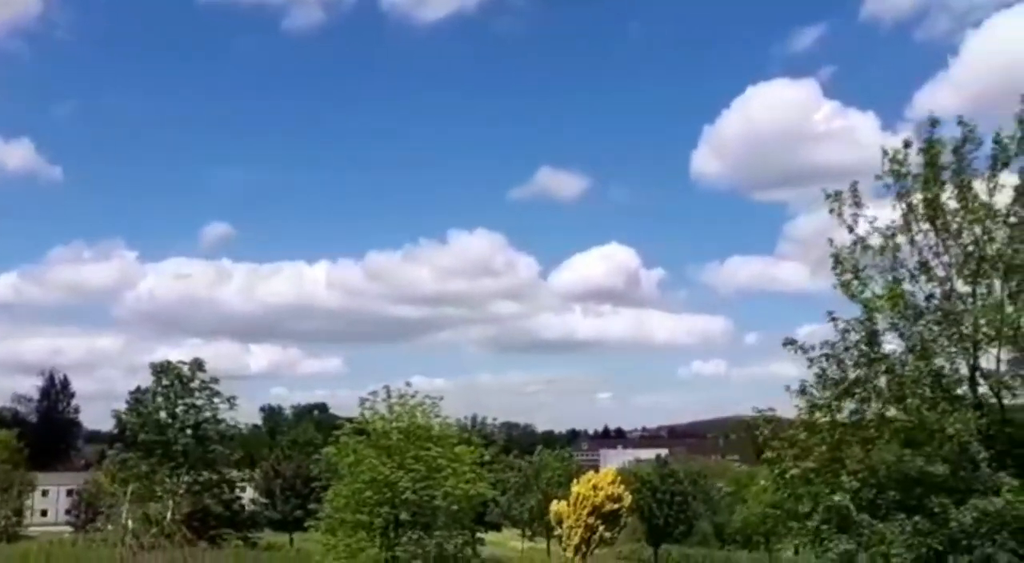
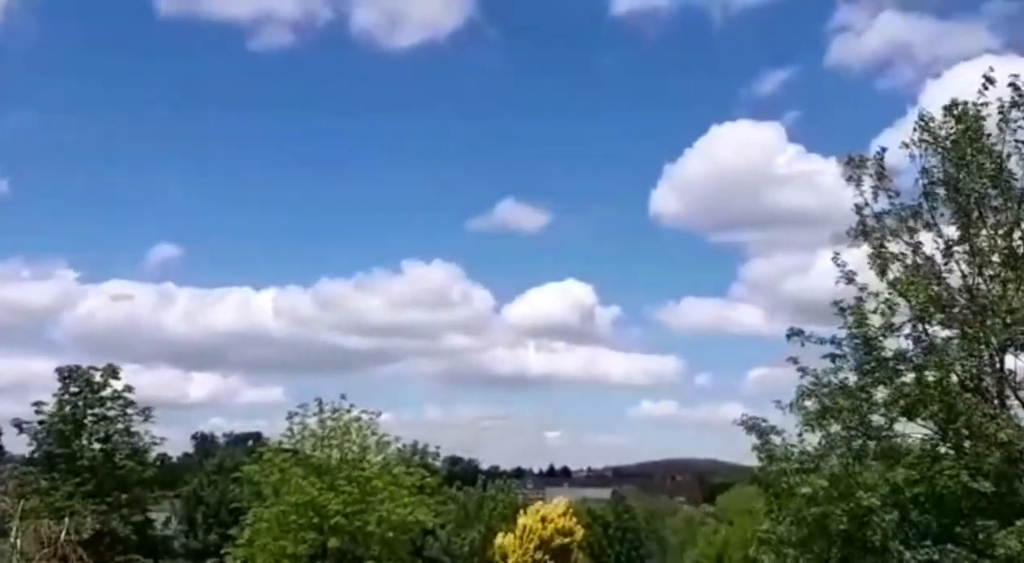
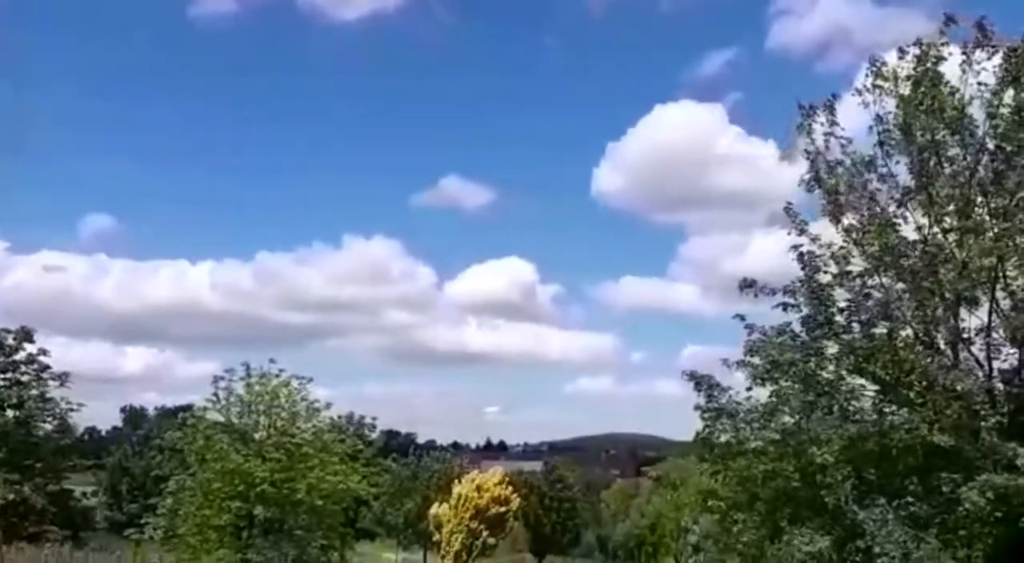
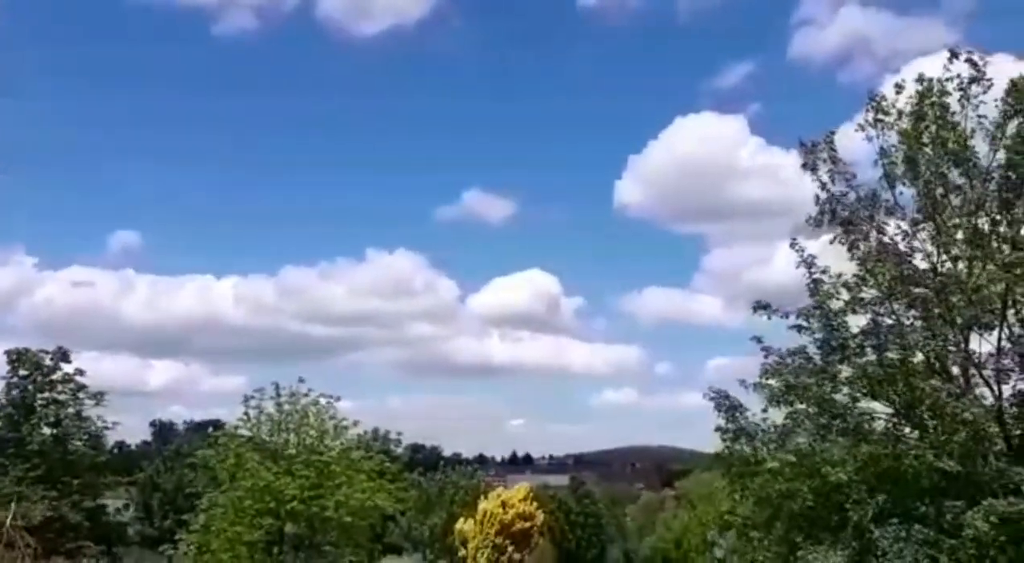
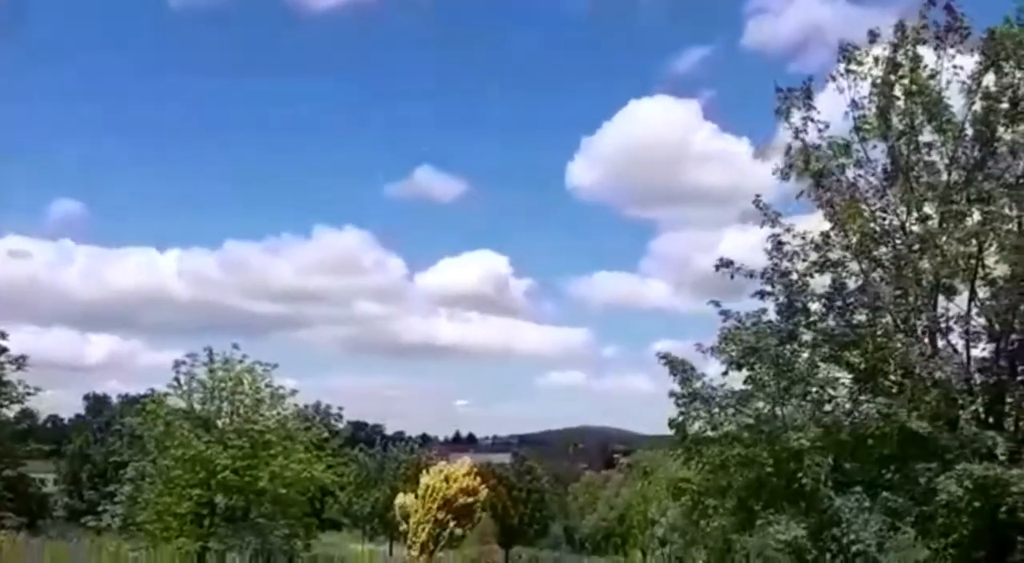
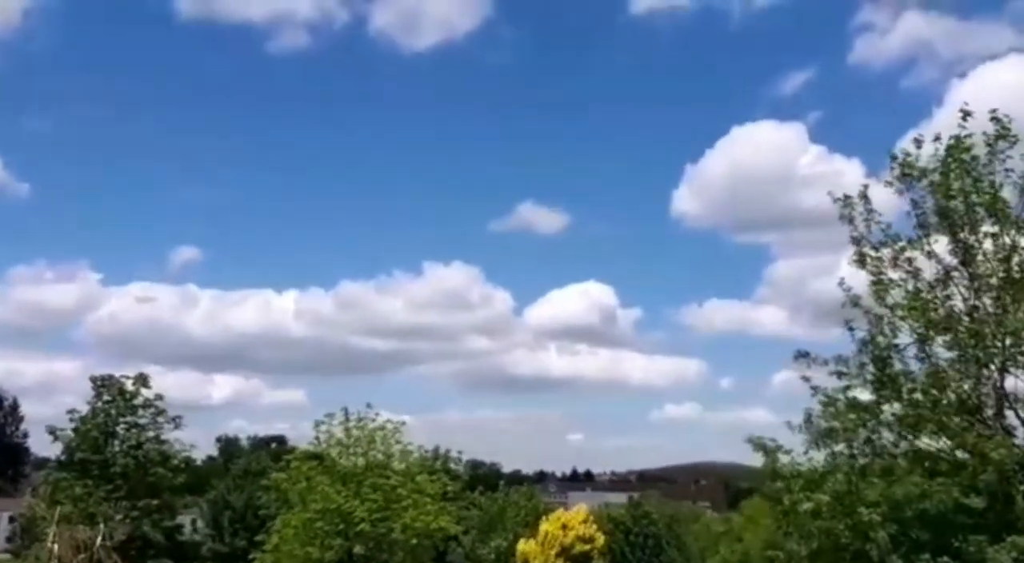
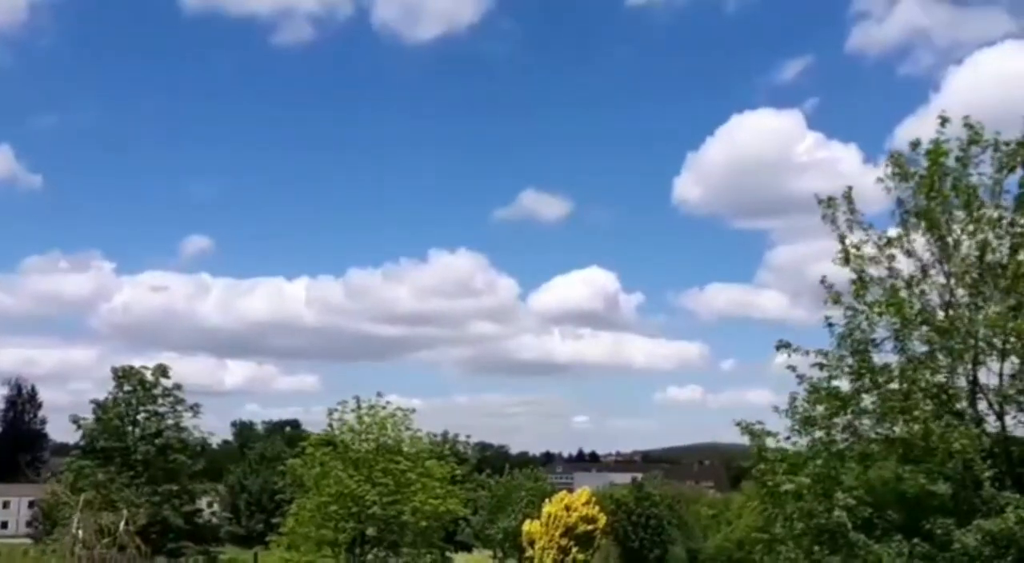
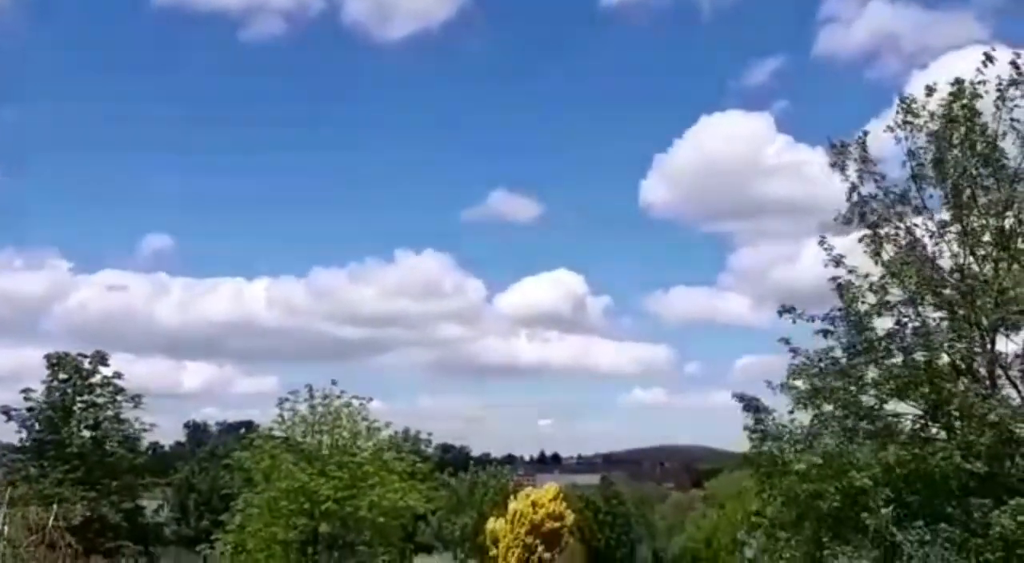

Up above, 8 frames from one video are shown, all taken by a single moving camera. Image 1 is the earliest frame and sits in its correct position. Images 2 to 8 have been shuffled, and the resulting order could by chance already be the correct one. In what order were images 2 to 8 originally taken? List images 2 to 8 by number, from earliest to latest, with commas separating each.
7, 6, 2, 8, 4, 3, 5
